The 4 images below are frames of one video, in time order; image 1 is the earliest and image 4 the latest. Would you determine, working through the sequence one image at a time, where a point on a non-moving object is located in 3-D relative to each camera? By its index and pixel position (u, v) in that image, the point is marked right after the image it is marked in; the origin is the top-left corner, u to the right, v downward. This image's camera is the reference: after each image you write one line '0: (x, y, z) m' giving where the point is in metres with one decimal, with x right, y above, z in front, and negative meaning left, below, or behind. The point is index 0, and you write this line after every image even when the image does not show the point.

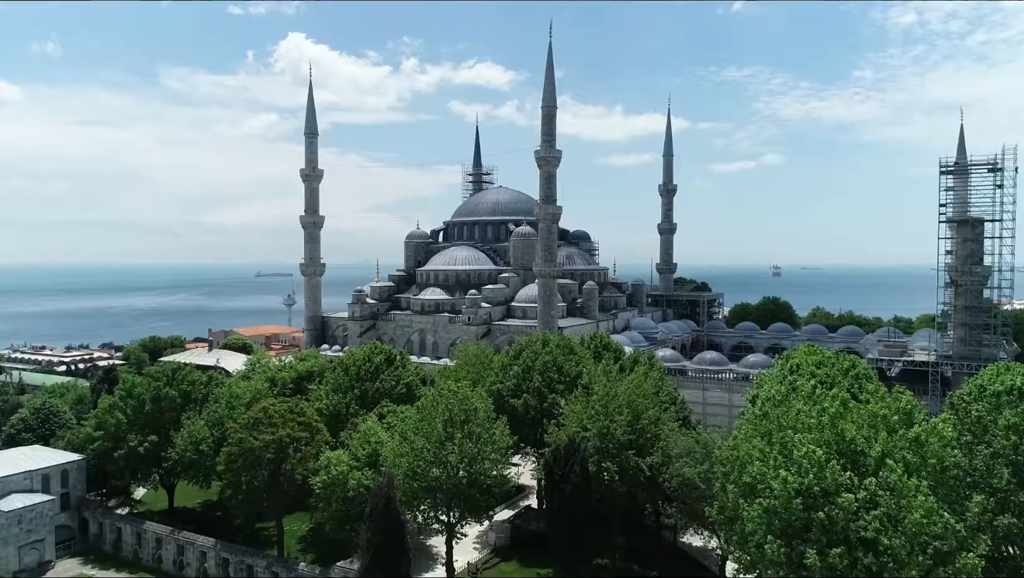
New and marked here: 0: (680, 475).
0: (+5.1, -5.6, +19.7) m
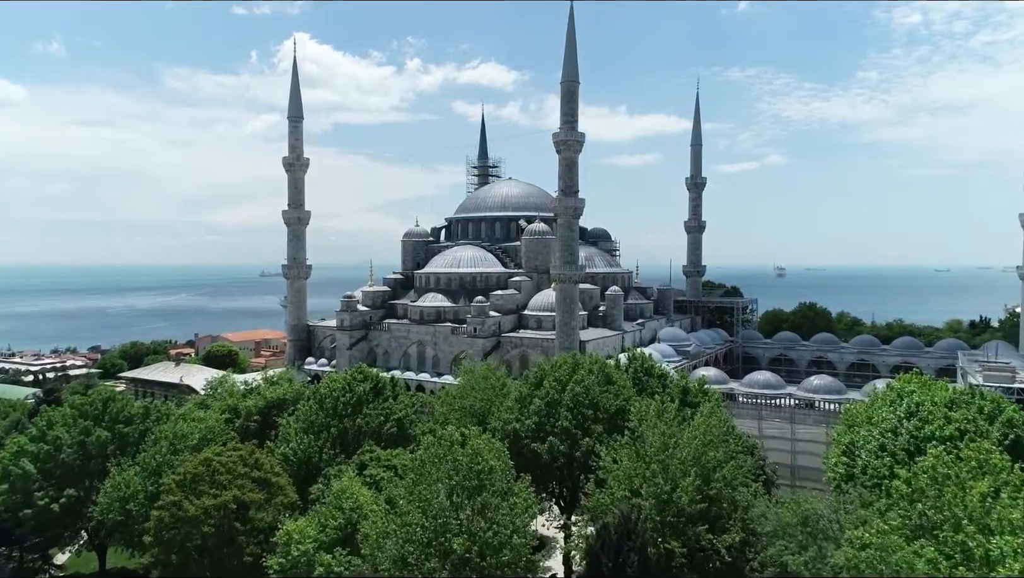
0: (+5.7, -5.9, +14.0) m
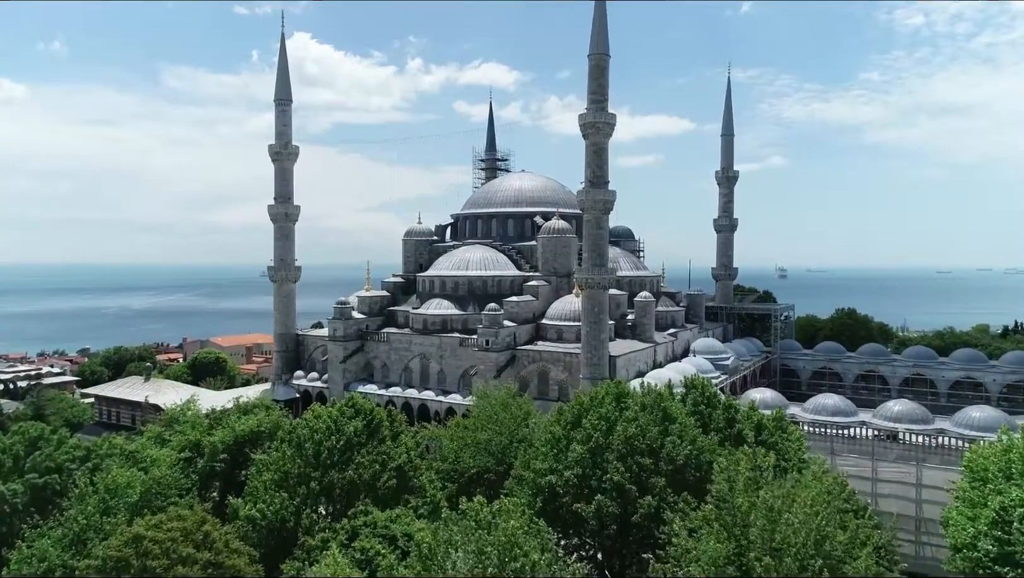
0: (+6.5, -6.2, +9.4) m
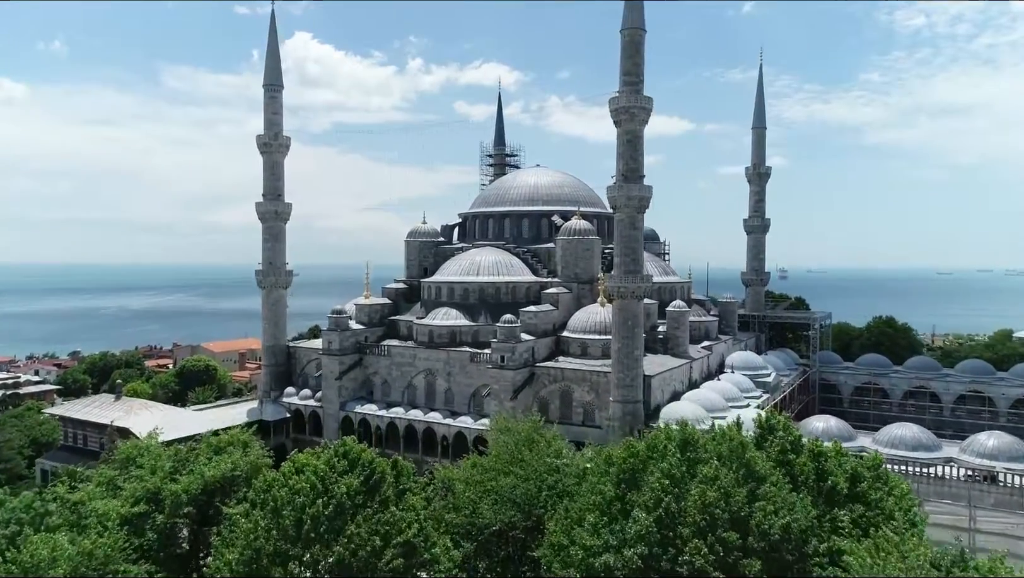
0: (+7.2, -6.6, +5.8) m
